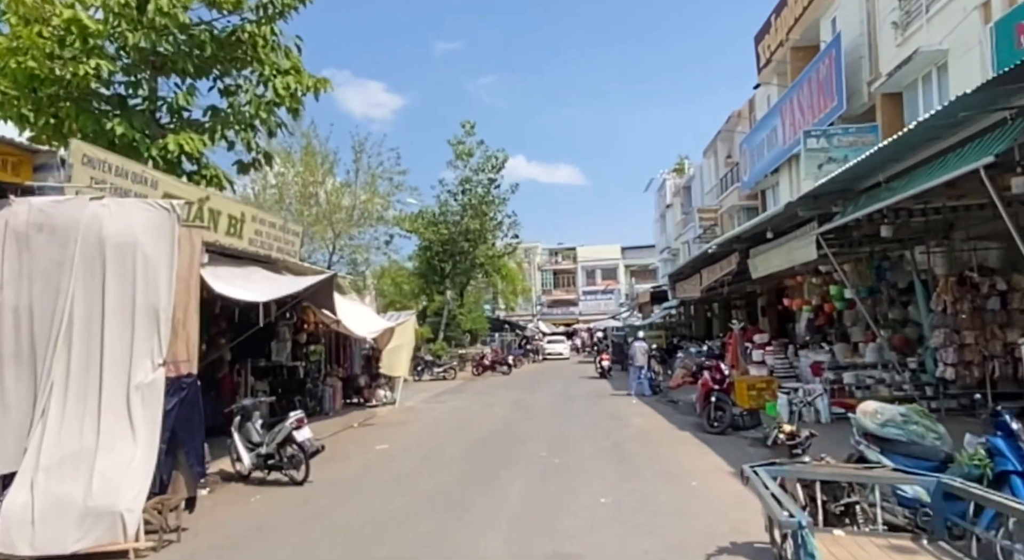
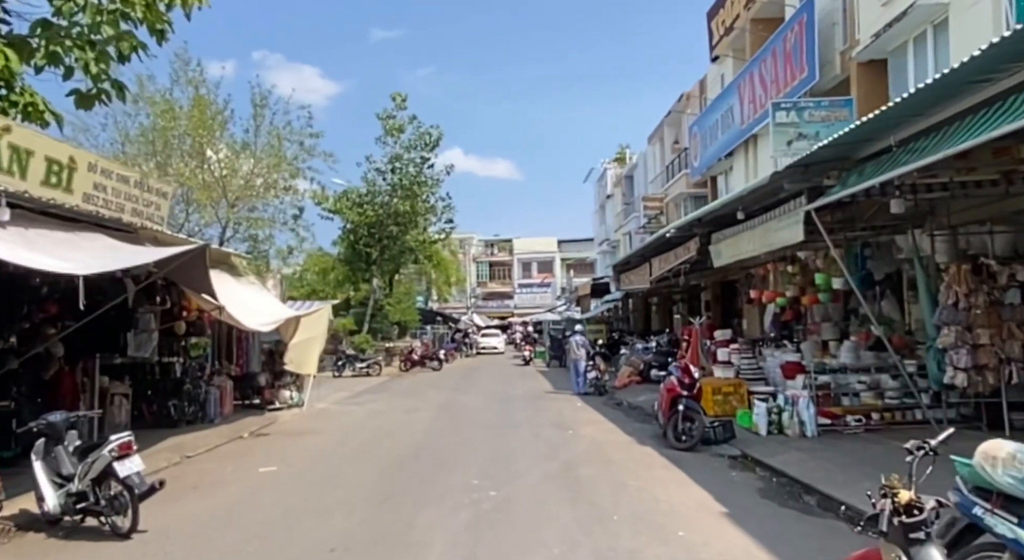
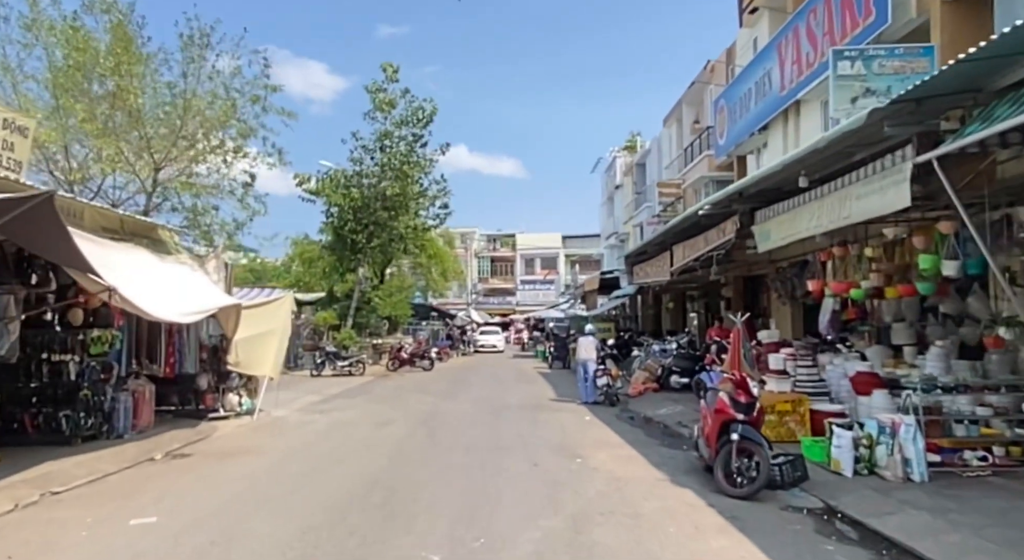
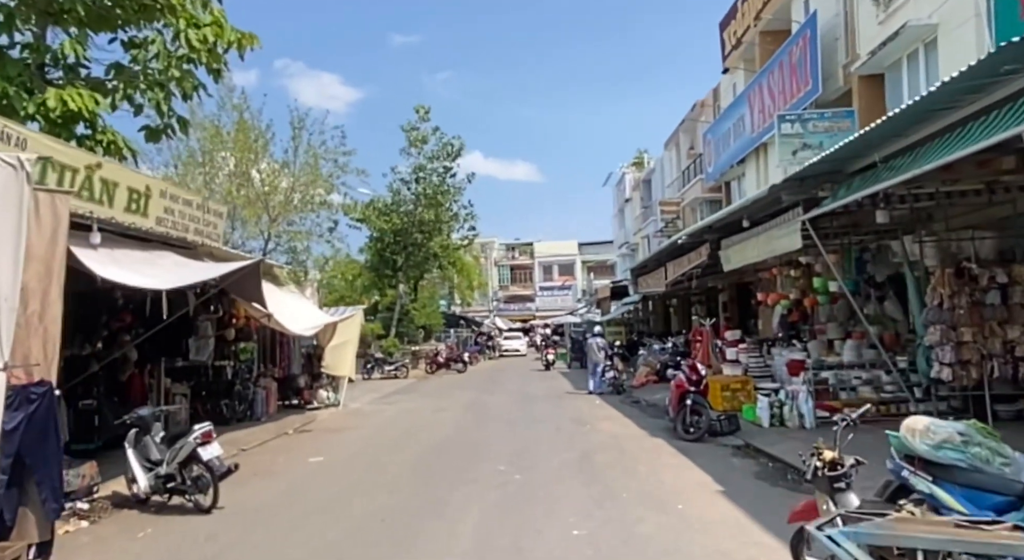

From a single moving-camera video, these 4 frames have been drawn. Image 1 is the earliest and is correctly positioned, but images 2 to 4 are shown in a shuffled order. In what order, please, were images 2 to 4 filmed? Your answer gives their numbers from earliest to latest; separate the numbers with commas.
4, 2, 3
